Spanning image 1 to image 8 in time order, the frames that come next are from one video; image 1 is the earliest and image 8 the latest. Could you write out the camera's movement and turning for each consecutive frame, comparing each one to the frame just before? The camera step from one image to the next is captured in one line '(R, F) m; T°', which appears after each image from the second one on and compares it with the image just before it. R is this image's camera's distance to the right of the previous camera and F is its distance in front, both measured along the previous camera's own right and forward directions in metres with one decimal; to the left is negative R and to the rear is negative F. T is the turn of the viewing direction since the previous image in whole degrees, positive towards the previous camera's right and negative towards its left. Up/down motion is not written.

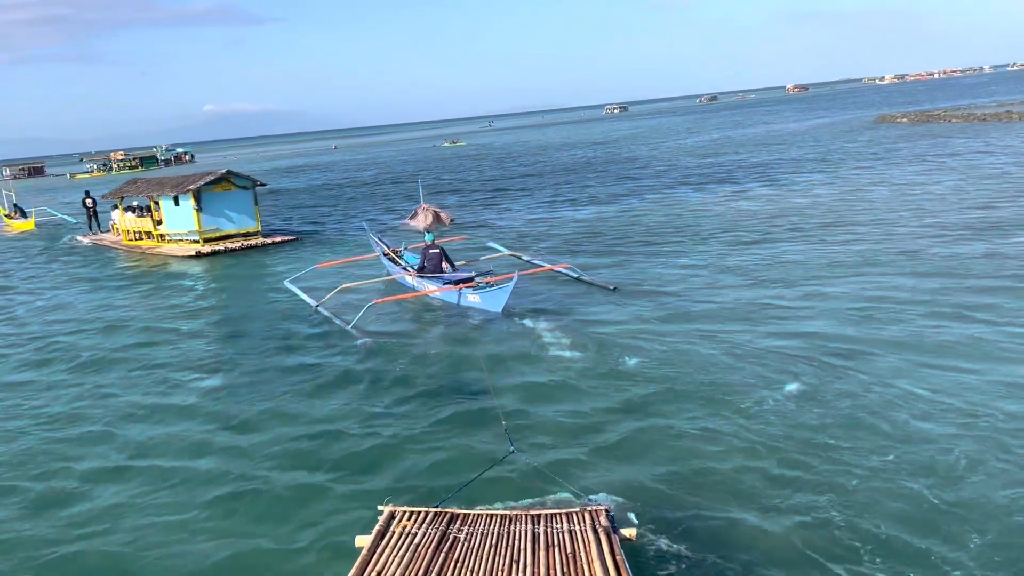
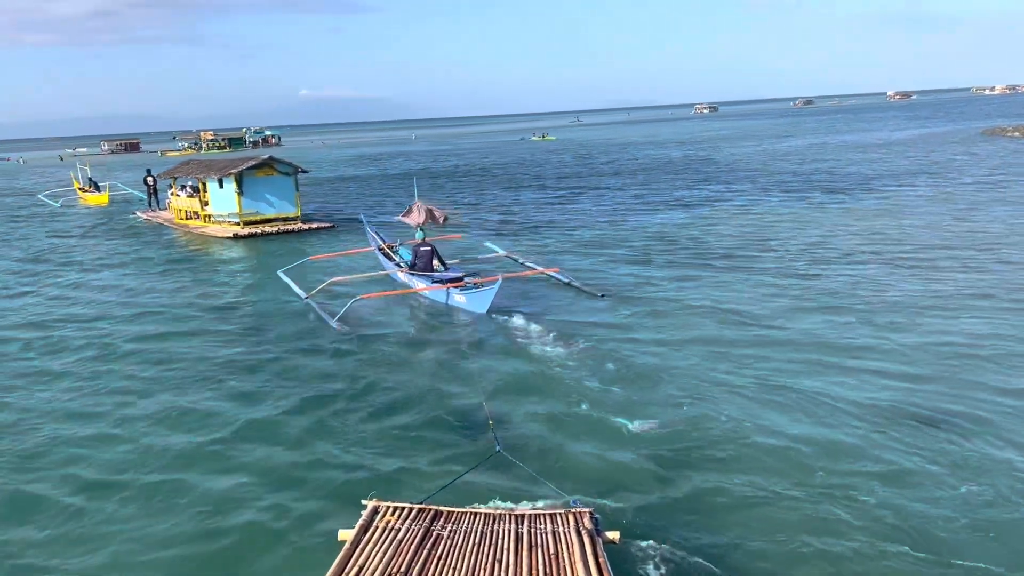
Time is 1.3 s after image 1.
(+1.2, +0.3) m; -6°
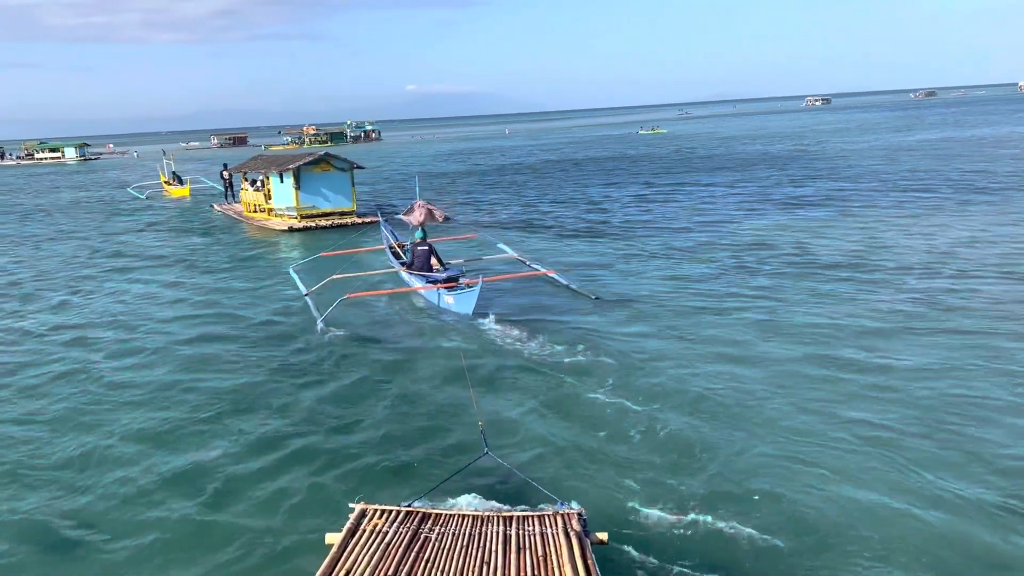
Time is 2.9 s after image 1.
(+1.3, +0.3) m; -8°
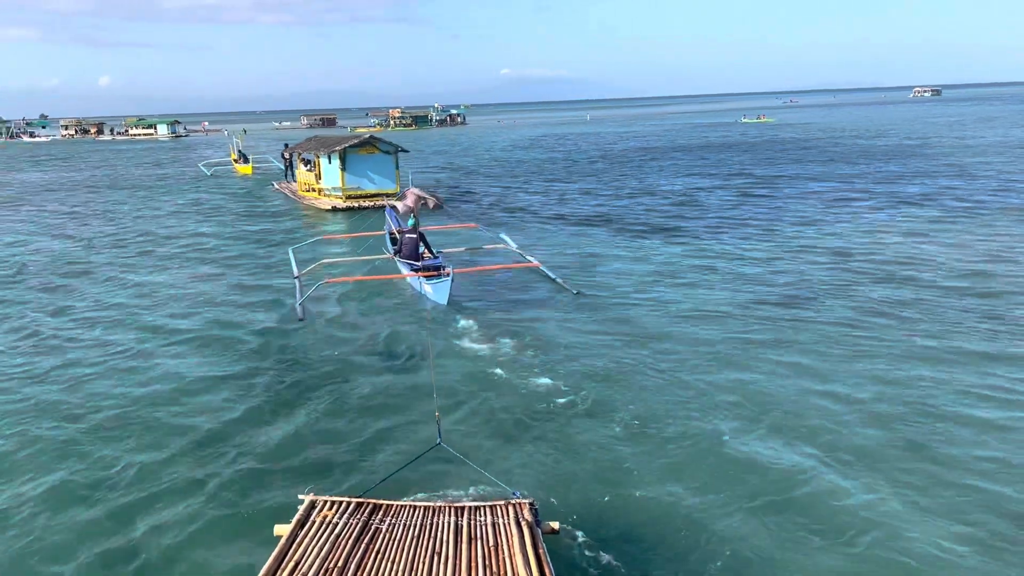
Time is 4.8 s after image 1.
(+1.2, +0.3) m; -7°
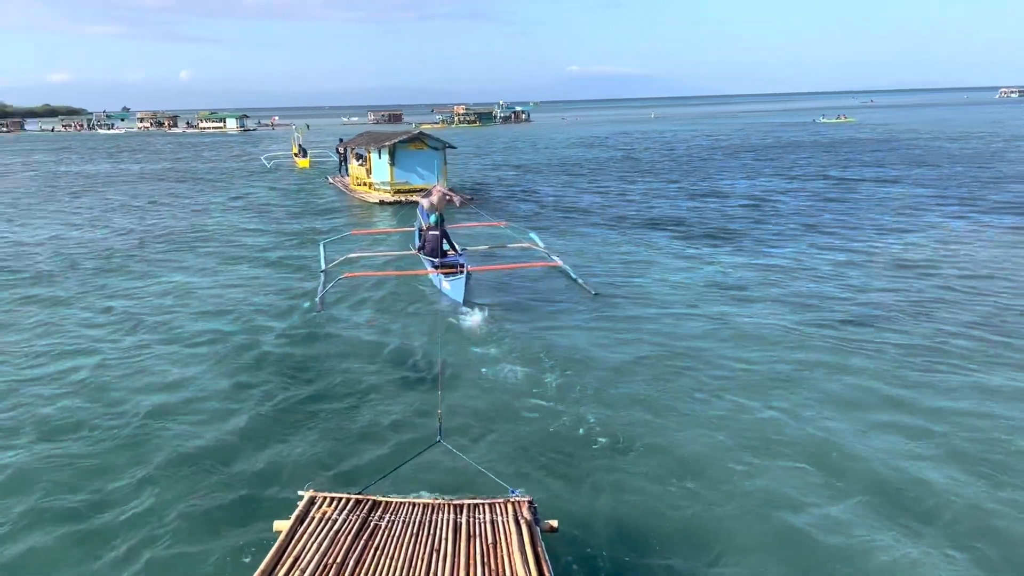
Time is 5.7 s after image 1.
(+0.5, +0.1) m; -5°
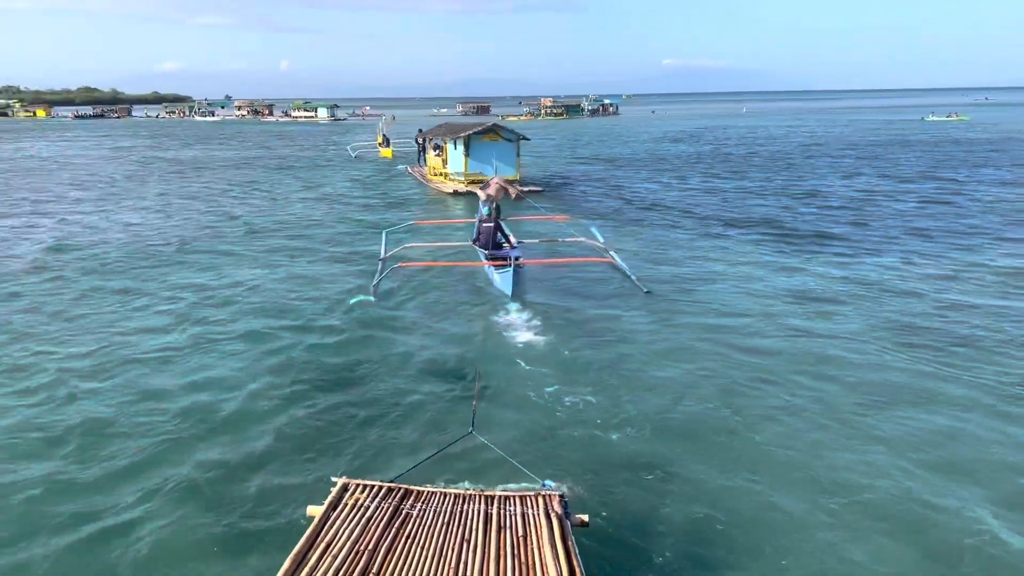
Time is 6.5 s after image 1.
(+0.4, +0.1) m; -6°
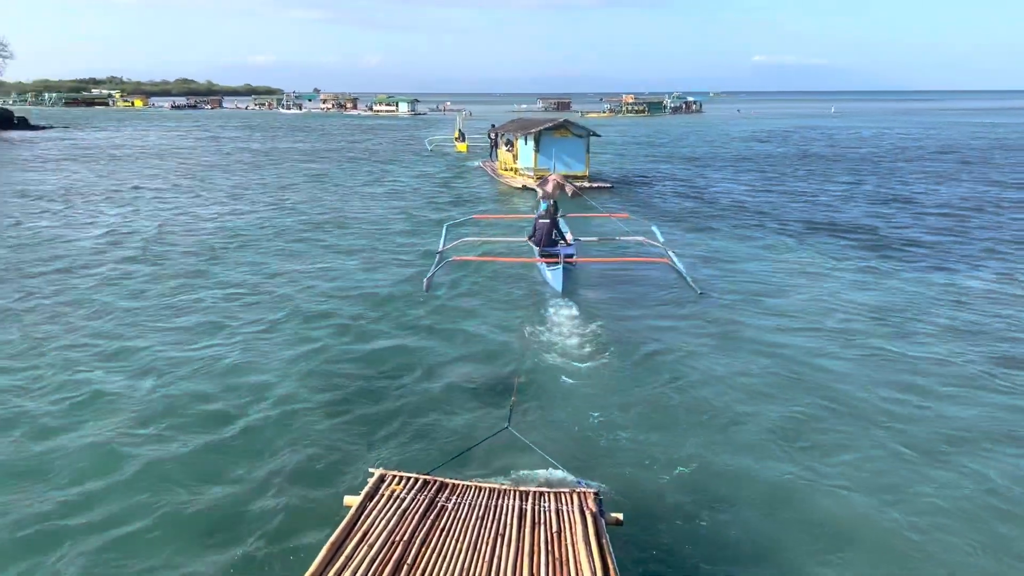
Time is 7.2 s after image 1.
(+0.3, +0.1) m; -5°
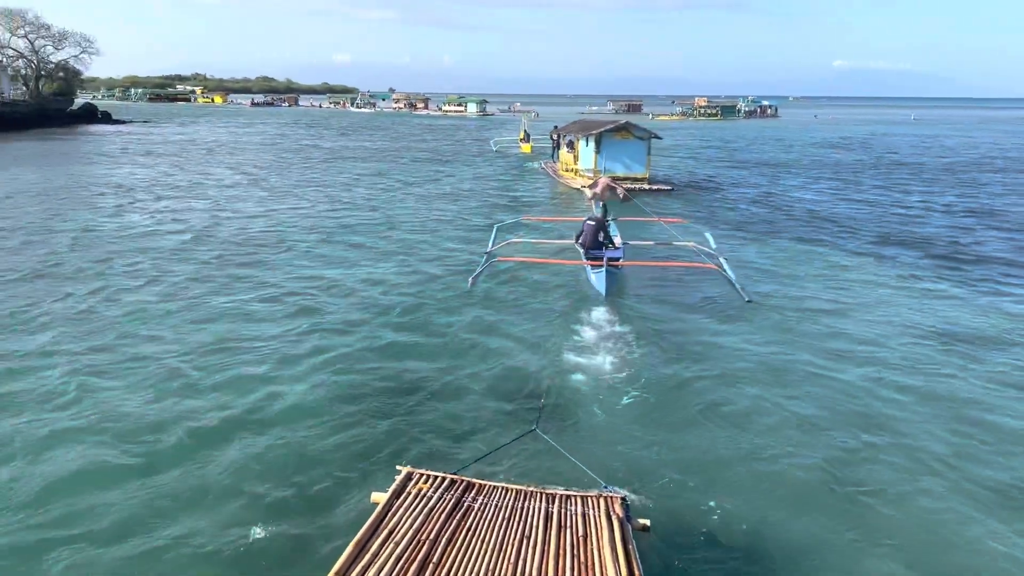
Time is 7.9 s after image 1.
(+0.3, +0.1) m; -5°
